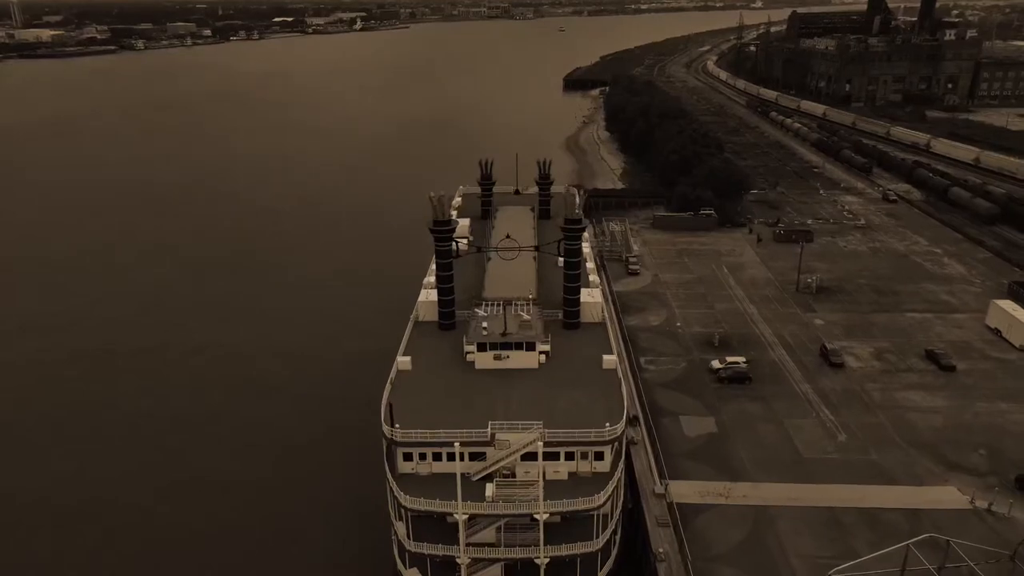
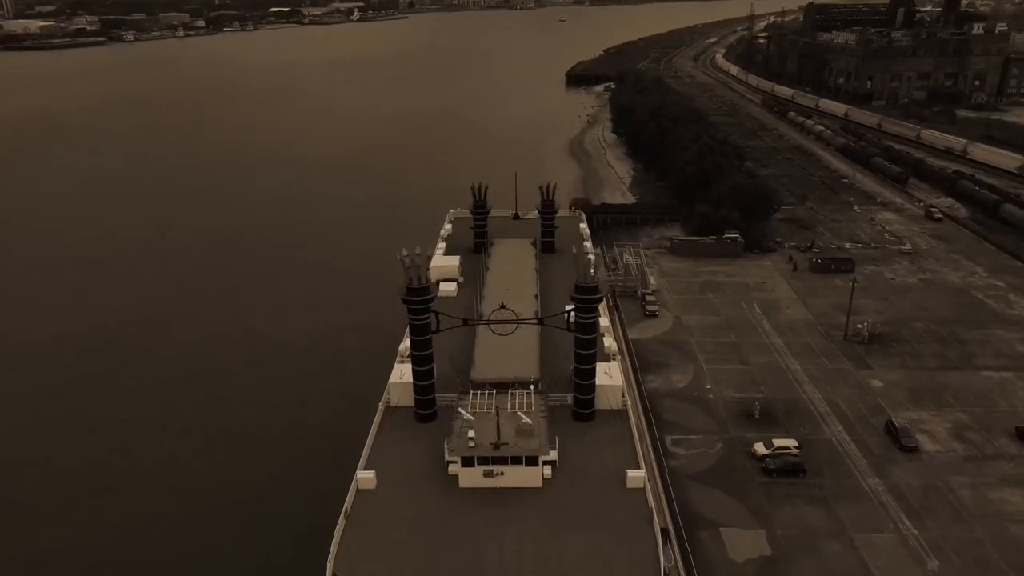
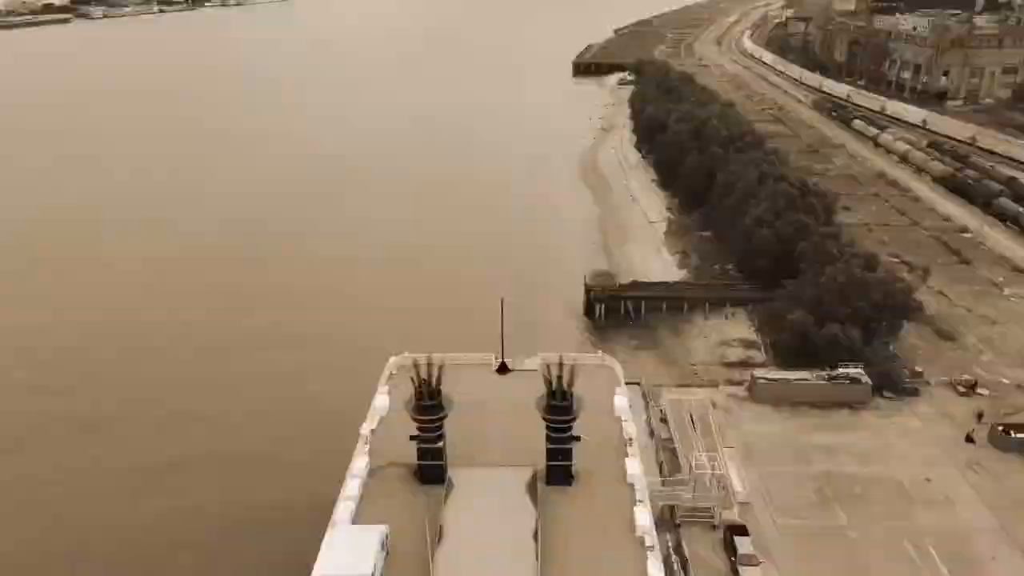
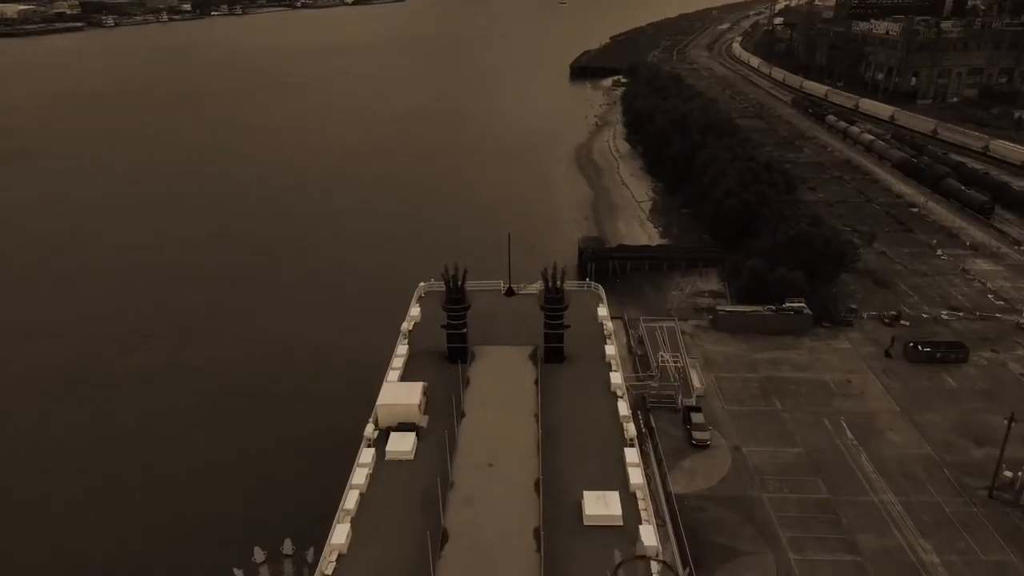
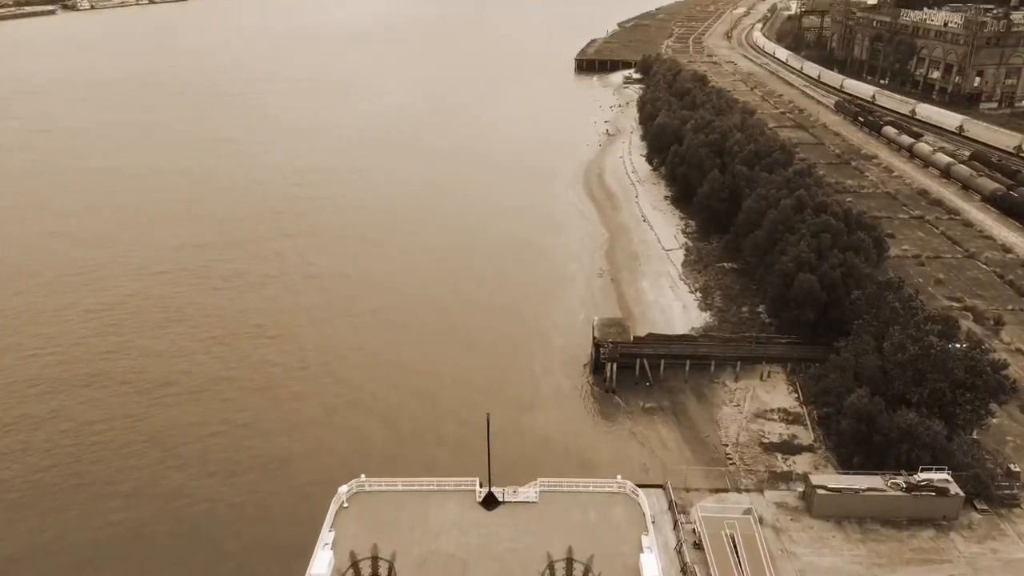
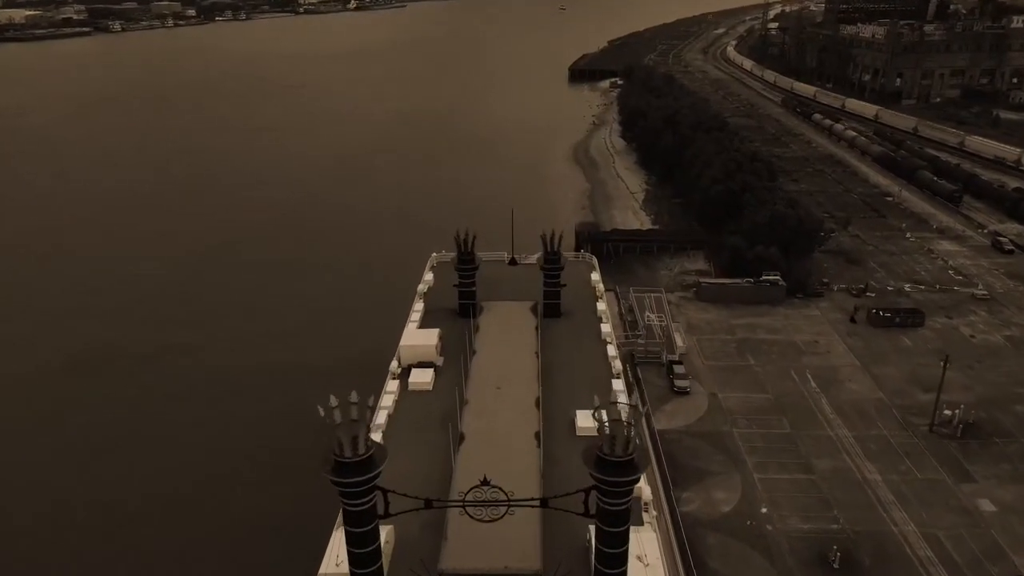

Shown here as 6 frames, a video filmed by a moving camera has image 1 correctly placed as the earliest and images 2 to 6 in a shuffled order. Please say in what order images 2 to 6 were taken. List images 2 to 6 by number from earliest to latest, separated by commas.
2, 6, 4, 3, 5
